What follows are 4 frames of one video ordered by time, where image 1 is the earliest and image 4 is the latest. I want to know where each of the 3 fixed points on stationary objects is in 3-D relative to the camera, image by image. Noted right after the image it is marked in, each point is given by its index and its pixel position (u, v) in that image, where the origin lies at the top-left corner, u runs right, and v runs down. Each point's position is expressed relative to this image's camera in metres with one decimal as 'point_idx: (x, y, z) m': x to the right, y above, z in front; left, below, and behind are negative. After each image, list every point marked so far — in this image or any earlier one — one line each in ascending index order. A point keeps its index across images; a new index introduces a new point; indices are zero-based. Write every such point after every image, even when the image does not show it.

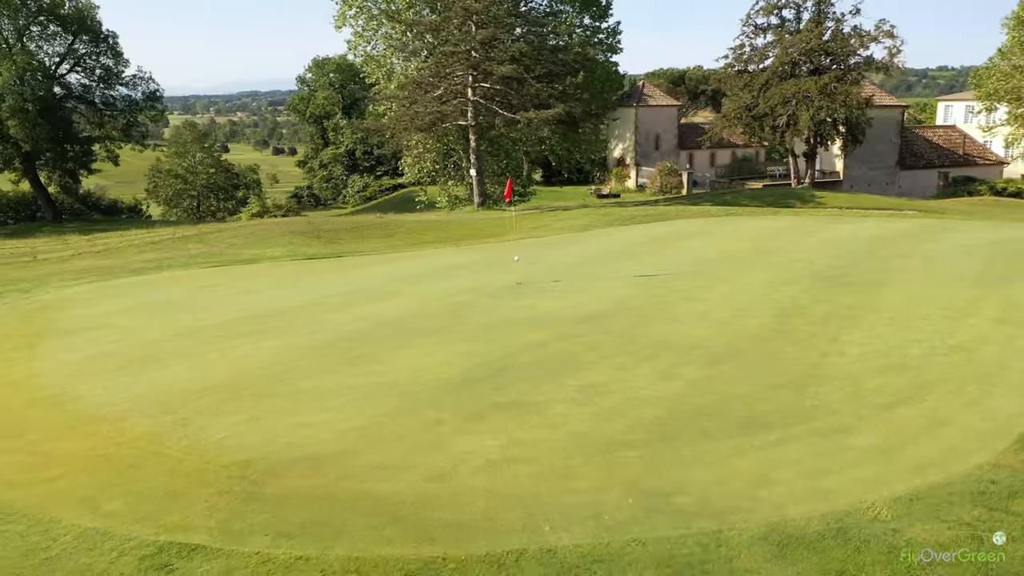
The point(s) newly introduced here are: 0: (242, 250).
0: (-6.1, +0.8, +18.4) m
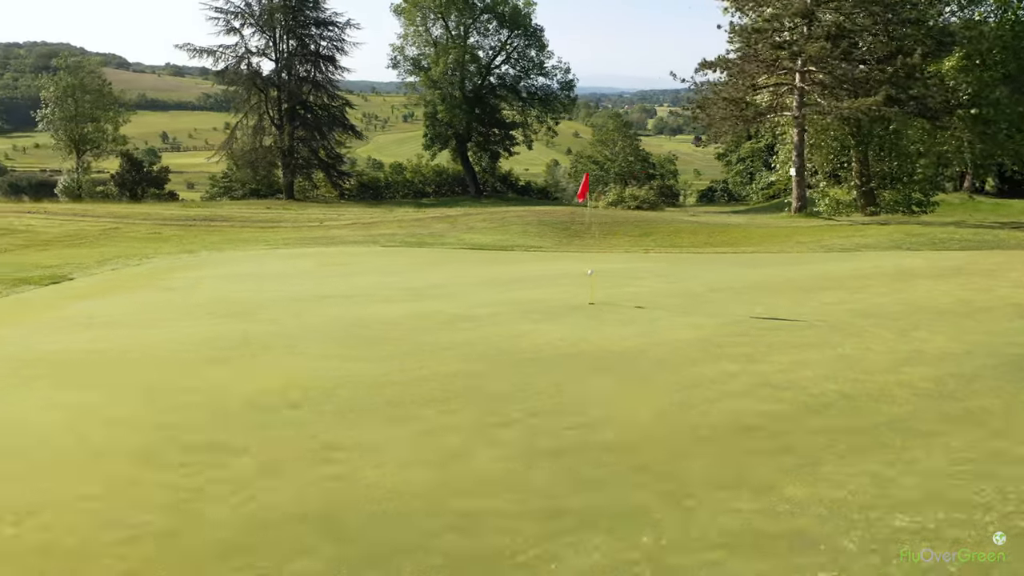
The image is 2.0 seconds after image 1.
0: (-1.1, +1.2, +18.3) m
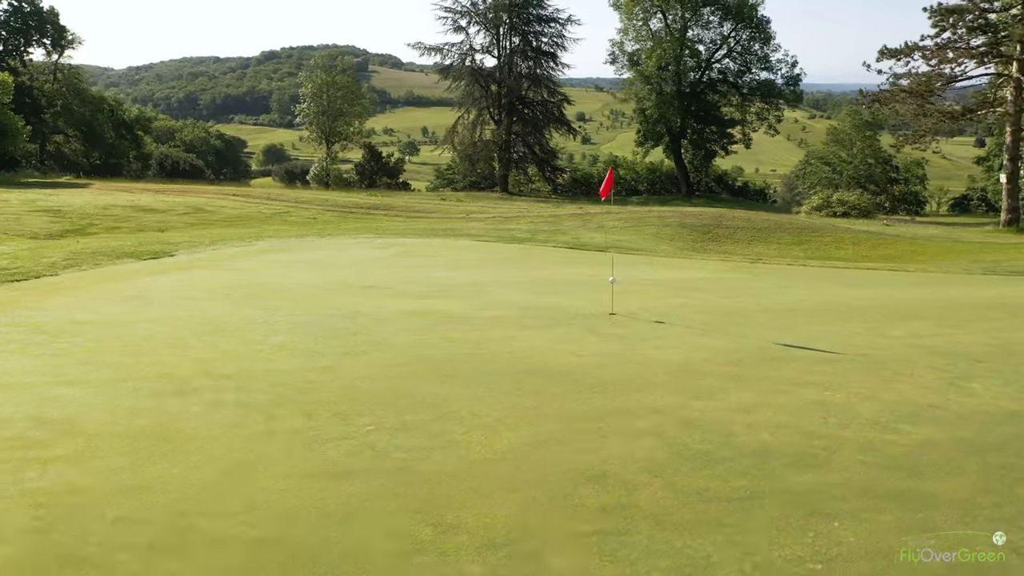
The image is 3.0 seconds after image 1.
0: (+1.5, +1.2, +17.6) m
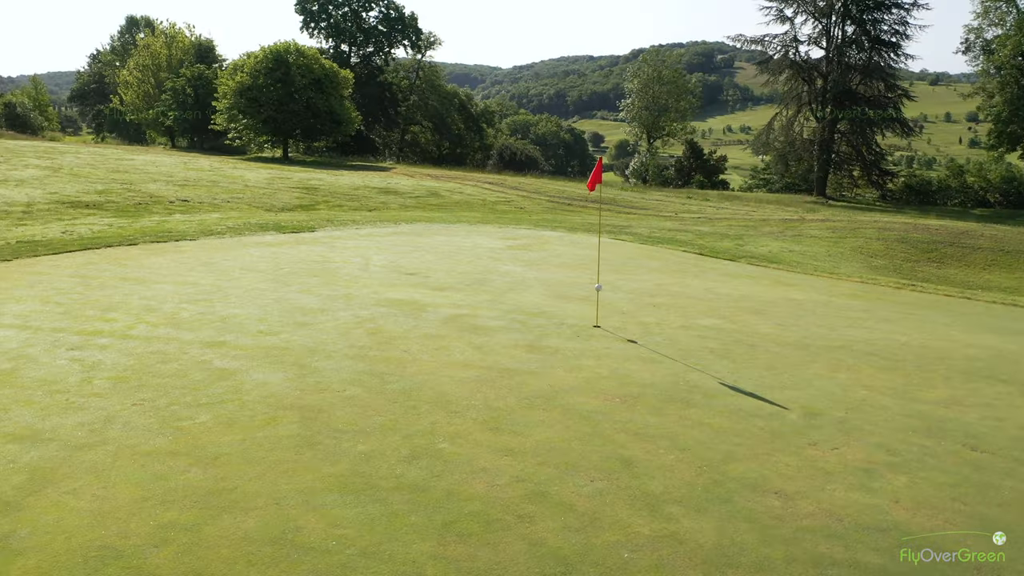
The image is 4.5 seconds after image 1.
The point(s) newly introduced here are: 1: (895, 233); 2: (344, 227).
0: (+4.7, +0.9, +15.5) m
1: (+7.5, +1.1, +16.3) m
2: (-3.0, +1.1, +15.0) m
